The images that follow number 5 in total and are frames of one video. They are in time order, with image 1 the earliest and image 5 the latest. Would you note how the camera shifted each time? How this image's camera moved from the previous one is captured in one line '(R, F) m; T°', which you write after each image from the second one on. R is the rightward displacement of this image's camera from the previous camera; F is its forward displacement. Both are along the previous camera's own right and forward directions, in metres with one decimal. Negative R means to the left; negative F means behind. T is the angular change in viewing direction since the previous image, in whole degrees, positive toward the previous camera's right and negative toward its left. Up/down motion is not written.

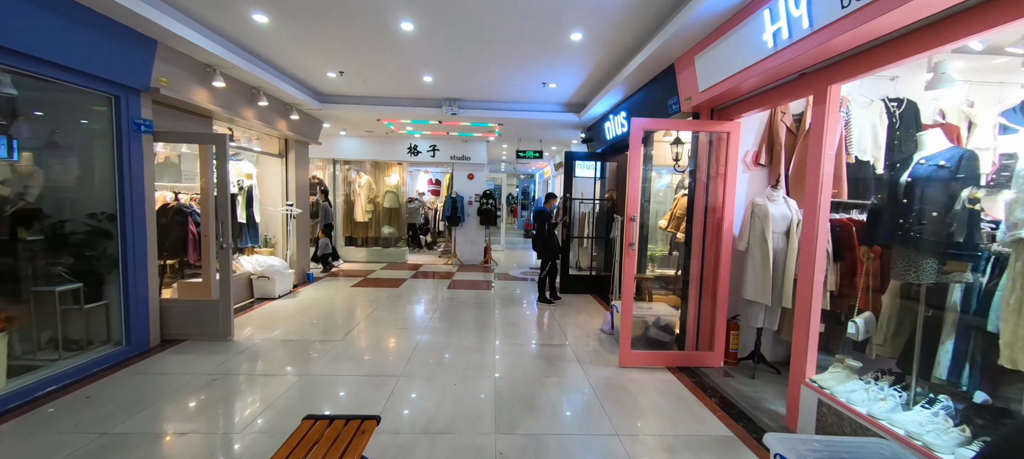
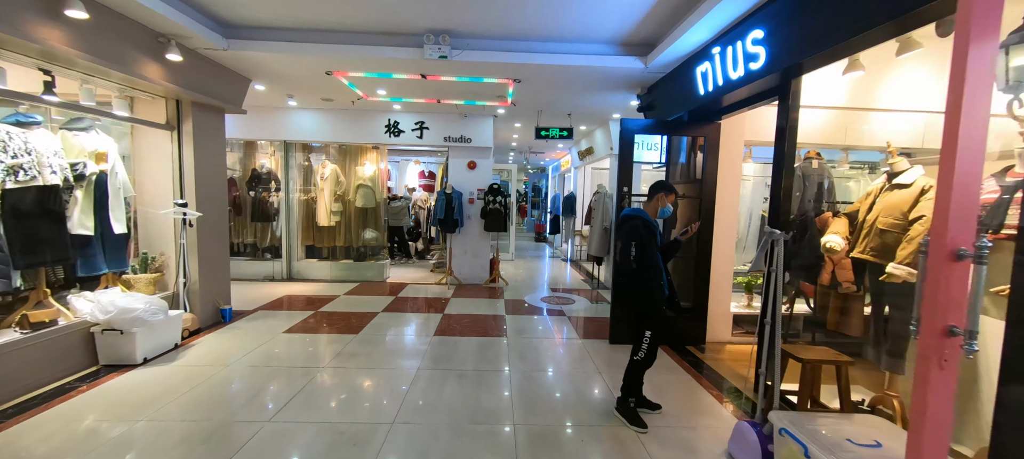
(-0.2, +2.2) m; -1°
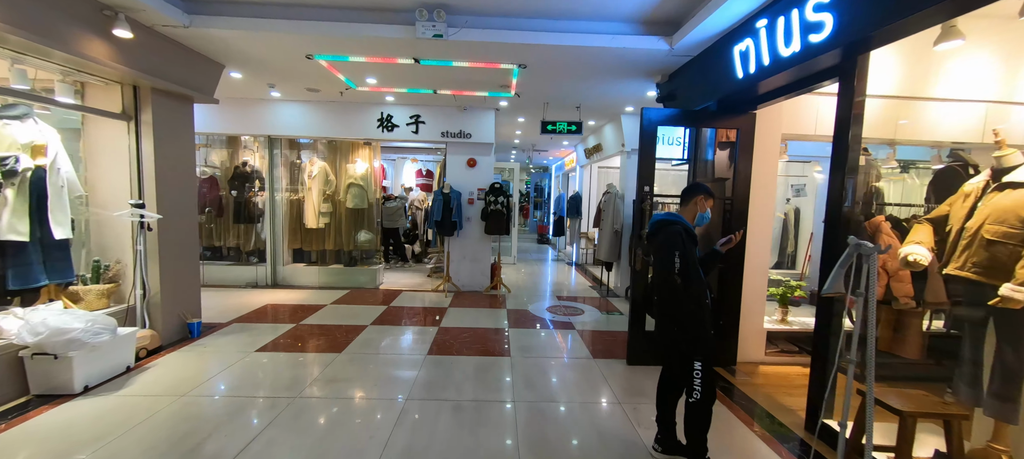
(0.0, +0.5) m; 0°
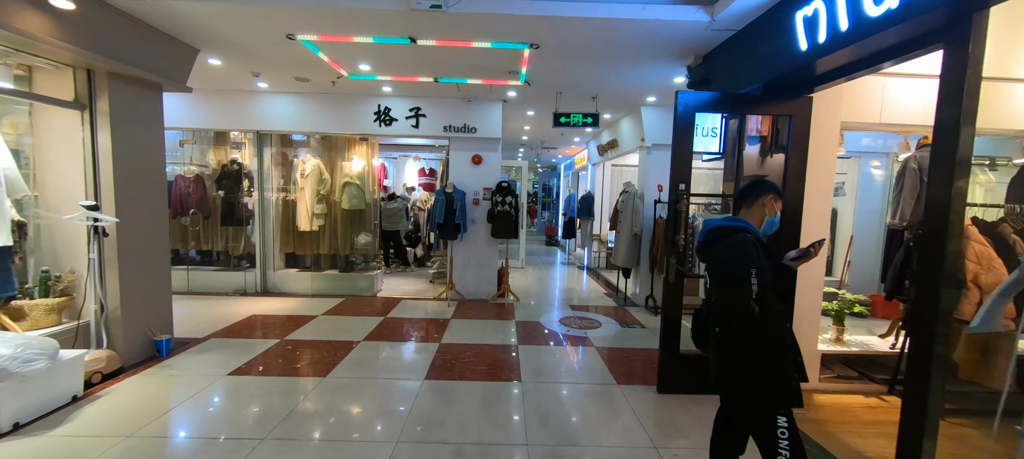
(0.0, +0.5) m; -1°
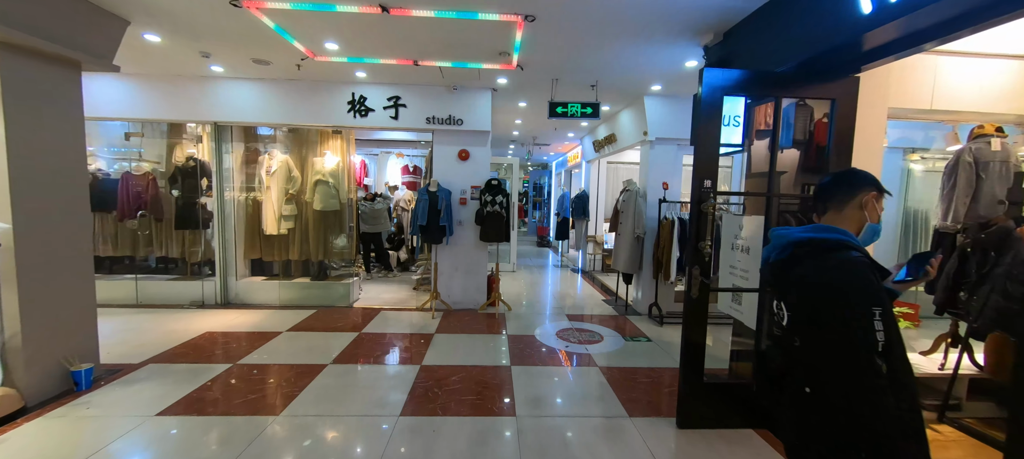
(0.0, +0.5) m; +2°
